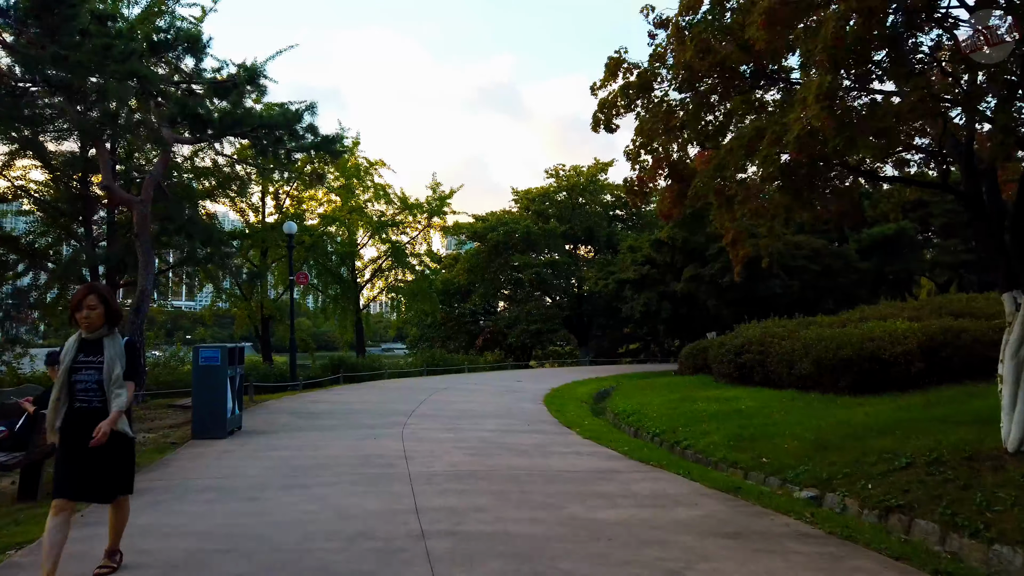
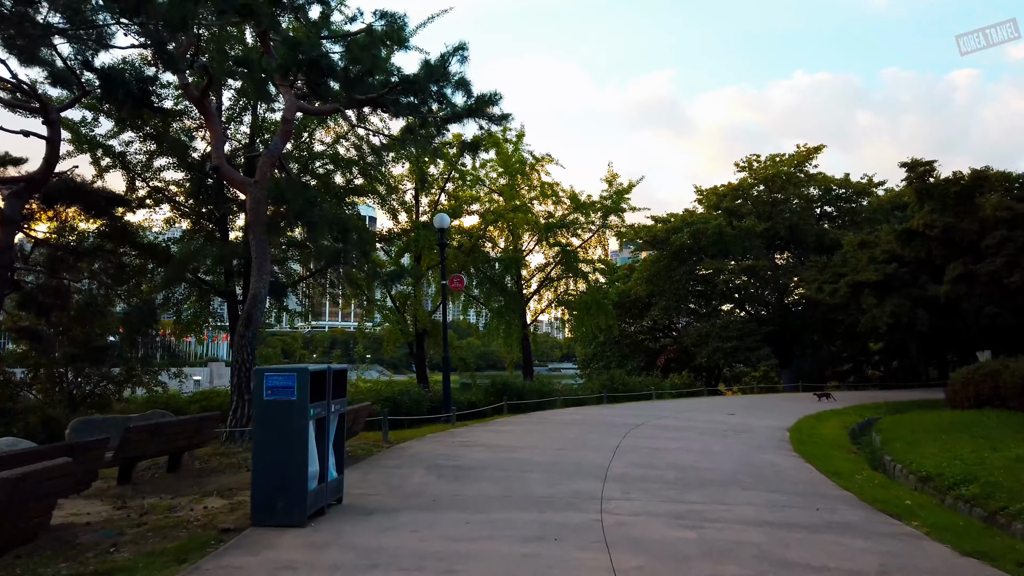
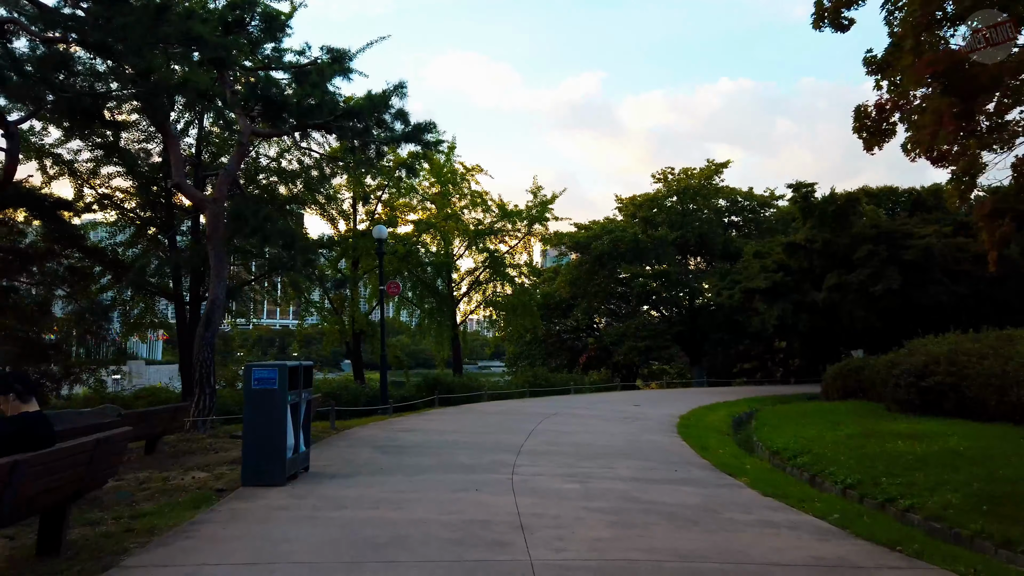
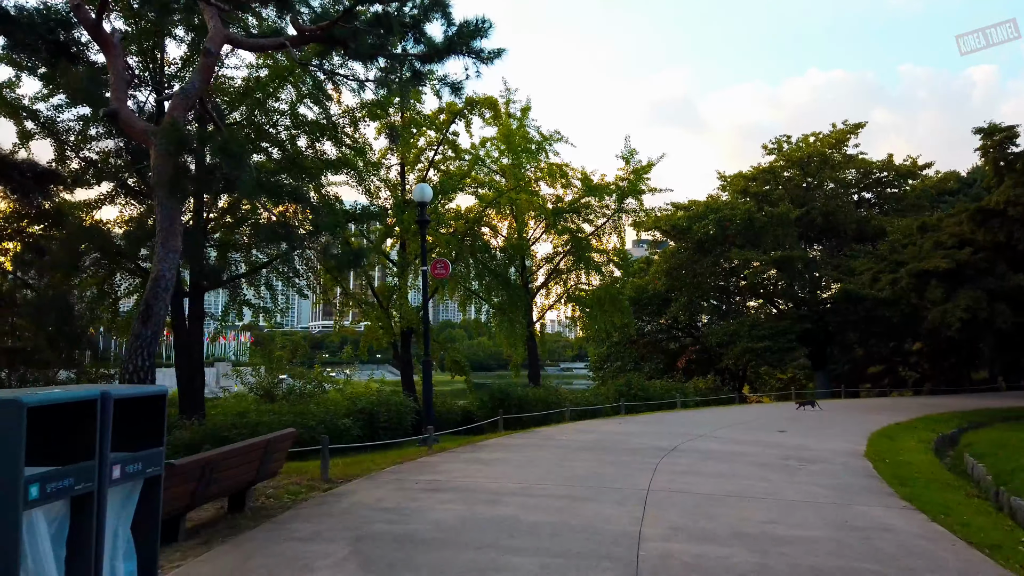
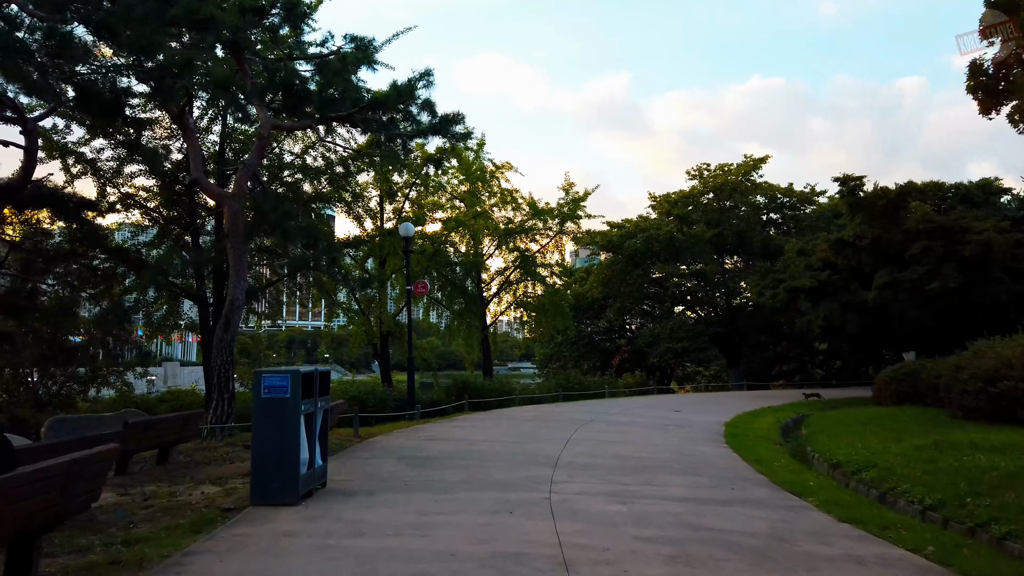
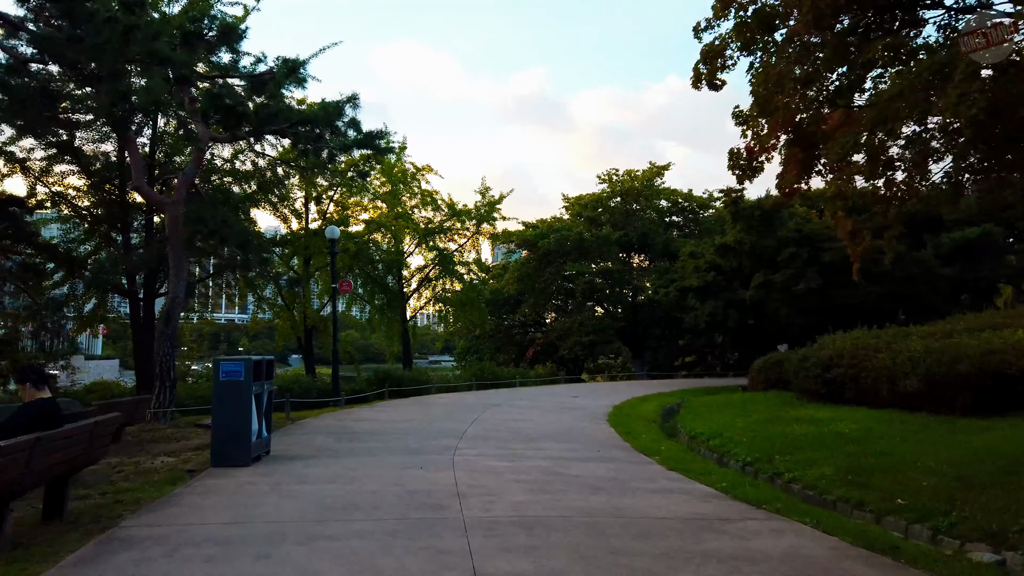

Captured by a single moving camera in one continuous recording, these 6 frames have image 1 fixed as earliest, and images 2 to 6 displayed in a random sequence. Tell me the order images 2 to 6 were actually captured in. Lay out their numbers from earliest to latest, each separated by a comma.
6, 3, 5, 2, 4
